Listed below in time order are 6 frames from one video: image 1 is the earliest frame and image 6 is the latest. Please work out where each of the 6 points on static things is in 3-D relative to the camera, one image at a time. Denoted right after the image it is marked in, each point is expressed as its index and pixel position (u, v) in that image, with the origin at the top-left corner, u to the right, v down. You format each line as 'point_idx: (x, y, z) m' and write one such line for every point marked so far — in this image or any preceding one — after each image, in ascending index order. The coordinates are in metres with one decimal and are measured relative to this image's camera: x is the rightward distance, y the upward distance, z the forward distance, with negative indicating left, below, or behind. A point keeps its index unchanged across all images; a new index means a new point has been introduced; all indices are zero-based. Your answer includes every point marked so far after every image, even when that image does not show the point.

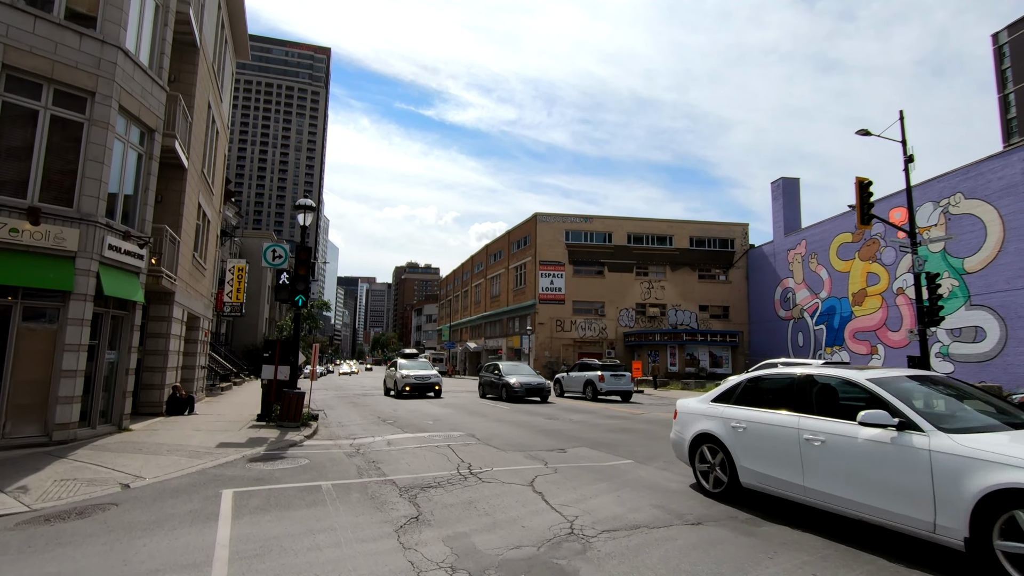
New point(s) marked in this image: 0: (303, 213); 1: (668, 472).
0: (-6.0, +2.1, +15.2) m
1: (+2.4, -2.9, +8.4) m
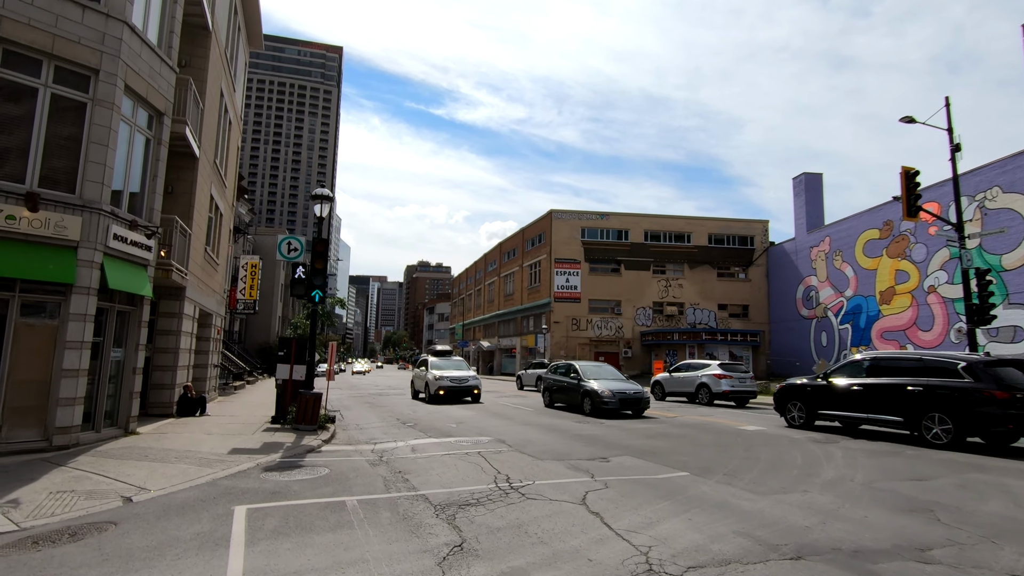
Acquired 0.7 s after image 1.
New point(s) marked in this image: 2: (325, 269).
0: (-5.2, +2.2, +14.4) m
1: (+3.1, -2.8, +7.4) m
2: (-4.8, +0.5, +13.8) m
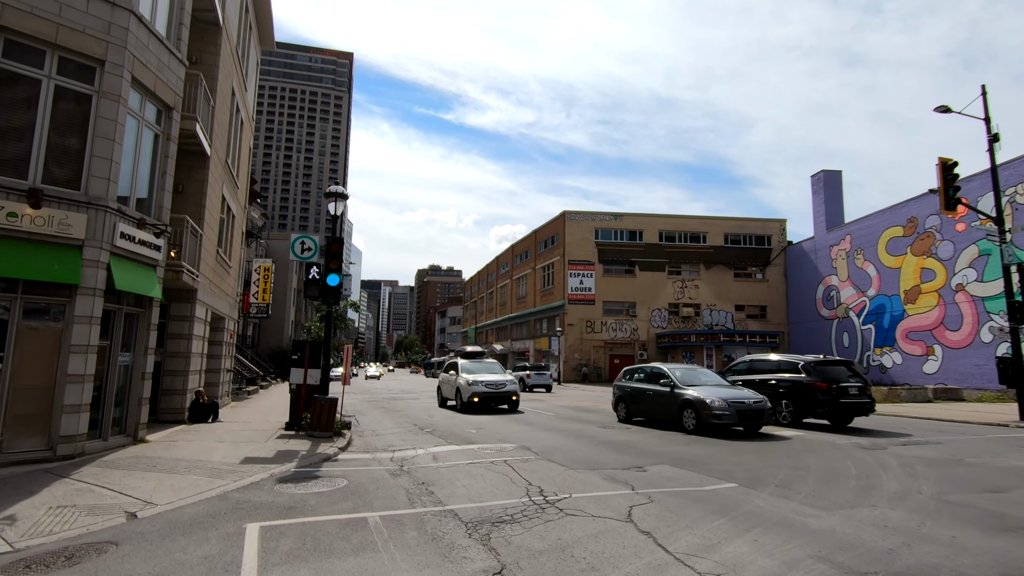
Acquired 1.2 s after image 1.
0: (-4.7, +2.2, +13.9) m
1: (+3.5, -2.7, +6.7) m
2: (-4.3, +0.5, +13.3) m
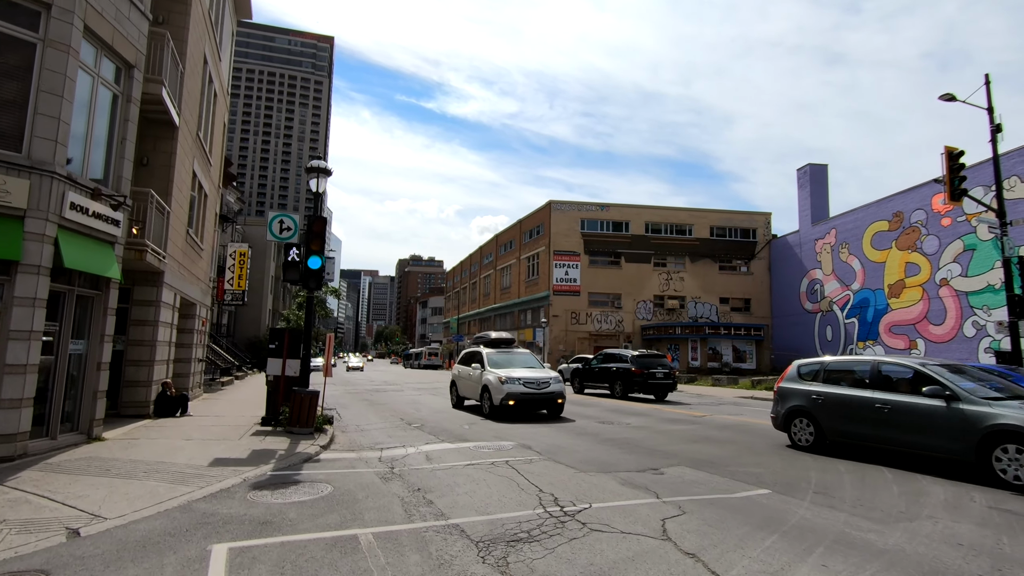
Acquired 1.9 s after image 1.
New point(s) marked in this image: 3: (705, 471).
0: (-4.7, +2.6, +12.8) m
1: (+3.6, -2.5, +6.0) m
2: (-4.3, +0.9, +12.2) m
3: (+2.9, -2.8, +8.1) m
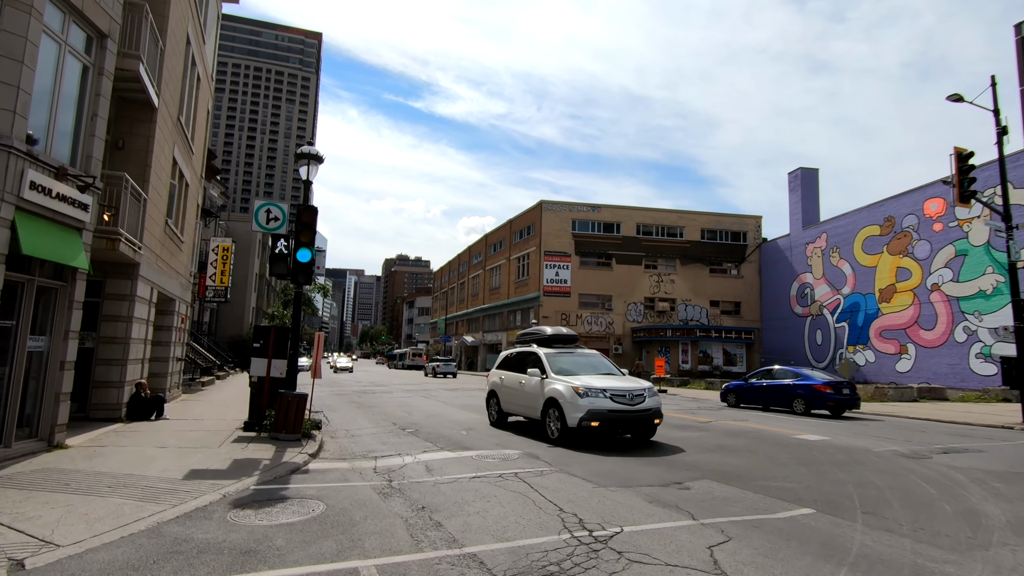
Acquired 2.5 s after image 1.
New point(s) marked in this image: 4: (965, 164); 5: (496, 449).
0: (-4.6, +2.7, +11.9) m
1: (+3.9, -2.5, +5.3) m
2: (-4.2, +1.0, +11.4) m
3: (+3.1, -2.7, +7.4) m
4: (+14.6, +4.0, +17.4) m
5: (-0.3, -3.0, +10.0) m
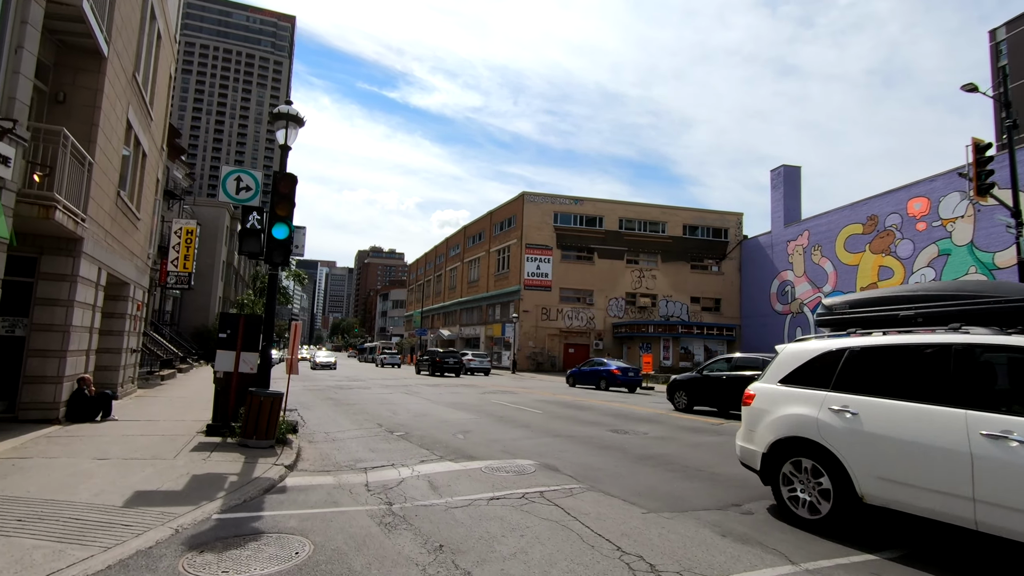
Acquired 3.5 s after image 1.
0: (-4.4, +3.0, +10.3) m
1: (+4.3, -2.3, +4.1) m
2: (-4.0, +1.3, +9.8) m
3: (+3.4, -2.6, +6.2) m
4: (+14.6, +4.1, +16.7) m
5: (-0.1, -2.7, +8.7) m
